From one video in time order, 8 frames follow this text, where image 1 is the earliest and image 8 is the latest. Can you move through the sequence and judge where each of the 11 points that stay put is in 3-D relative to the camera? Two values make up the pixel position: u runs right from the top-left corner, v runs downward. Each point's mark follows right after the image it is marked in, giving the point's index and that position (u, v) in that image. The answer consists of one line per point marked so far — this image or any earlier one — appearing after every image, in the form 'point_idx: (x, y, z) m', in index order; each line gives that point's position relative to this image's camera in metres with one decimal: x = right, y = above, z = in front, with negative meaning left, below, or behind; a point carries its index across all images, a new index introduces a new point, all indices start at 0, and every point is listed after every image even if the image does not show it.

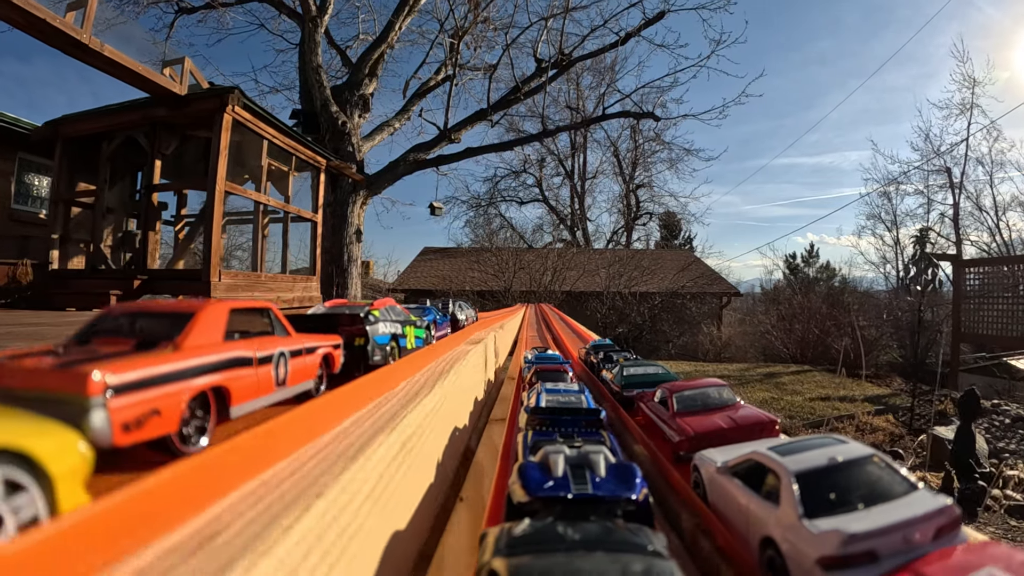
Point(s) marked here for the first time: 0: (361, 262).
0: (-3.3, +0.6, +15.2) m
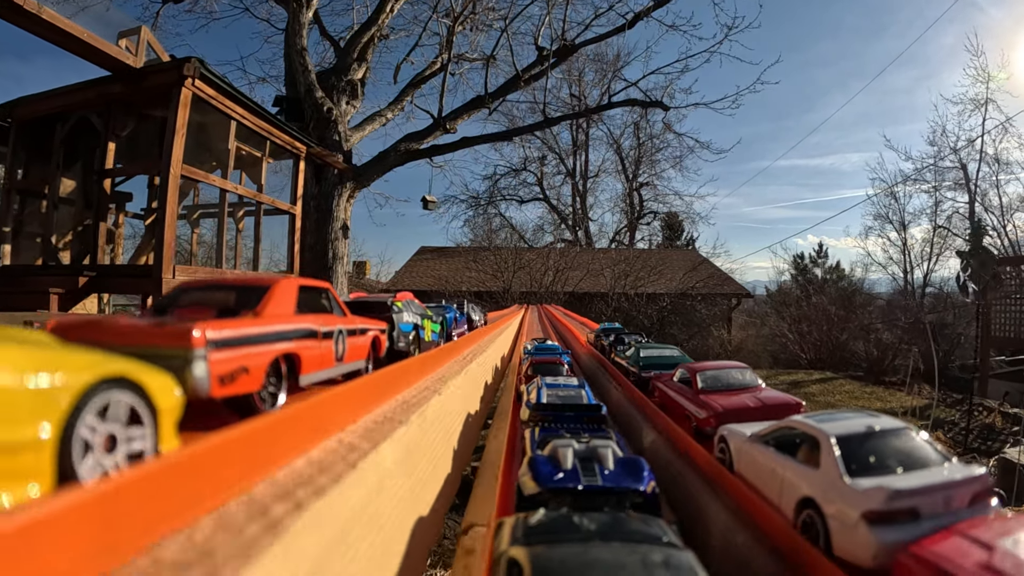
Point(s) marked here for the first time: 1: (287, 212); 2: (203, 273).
0: (-3.3, +0.6, +14.0) m
1: (-3.7, +1.3, +11.4) m
2: (-4.0, +0.2, +9.0) m
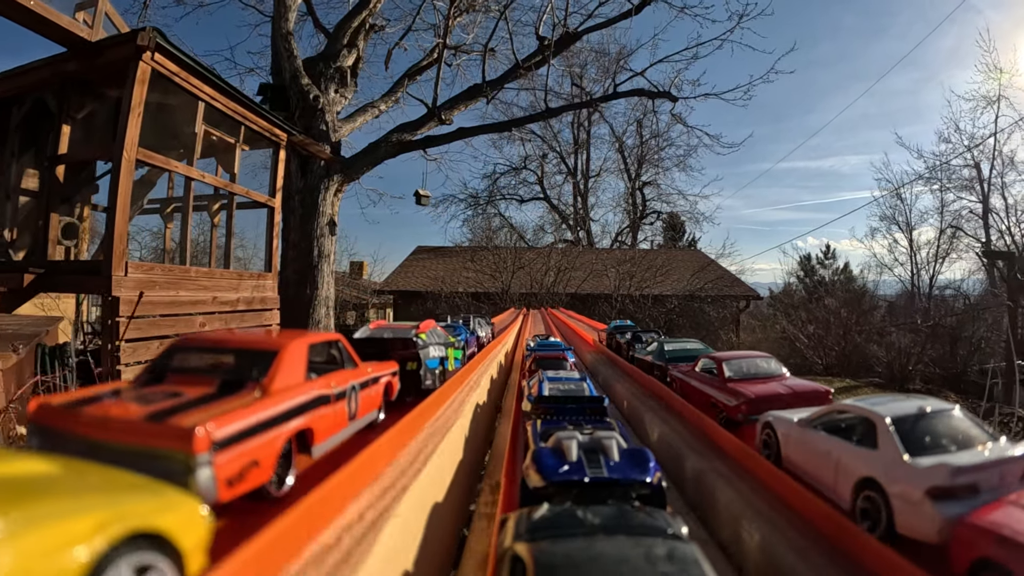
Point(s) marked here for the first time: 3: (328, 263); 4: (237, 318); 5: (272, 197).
0: (-3.3, +0.6, +13.1) m
1: (-3.8, +1.3, +10.5) m
2: (-4.0, +0.2, +8.1) m
3: (-3.4, +0.5, +12.9) m
4: (-3.8, -0.4, +9.5) m
5: (-3.6, +1.4, +10.6) m
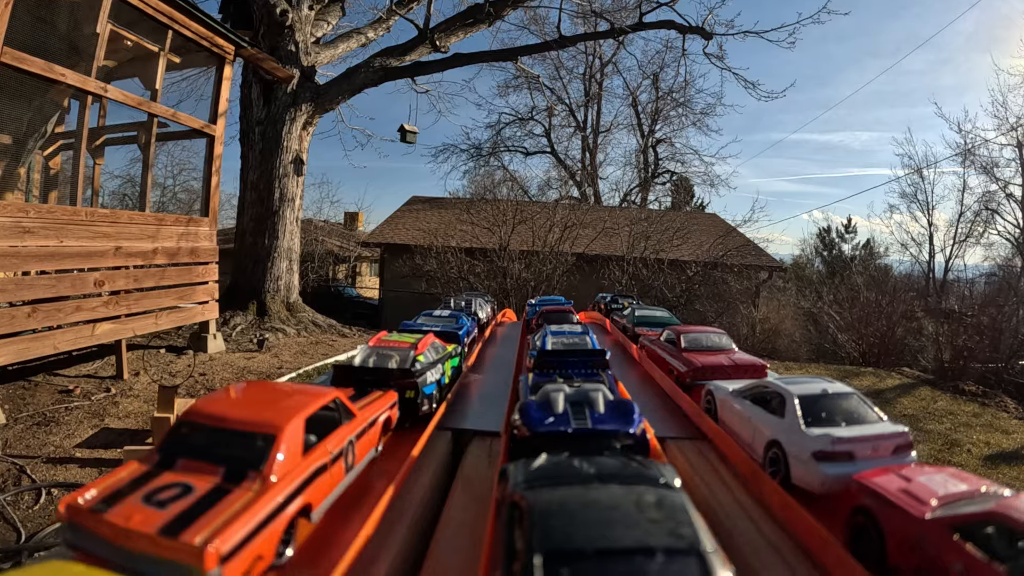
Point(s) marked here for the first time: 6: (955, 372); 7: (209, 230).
0: (-3.3, +1.4, +11.1) m
1: (-3.8, +1.9, +8.4) m
2: (-4.1, +0.7, +6.1) m
3: (-3.4, +1.3, +10.9) m
4: (-3.9, +0.2, +7.5) m
5: (-3.6, +2.0, +8.5) m
6: (+8.9, -1.8, +13.9) m
7: (-3.8, +0.8, +8.7) m
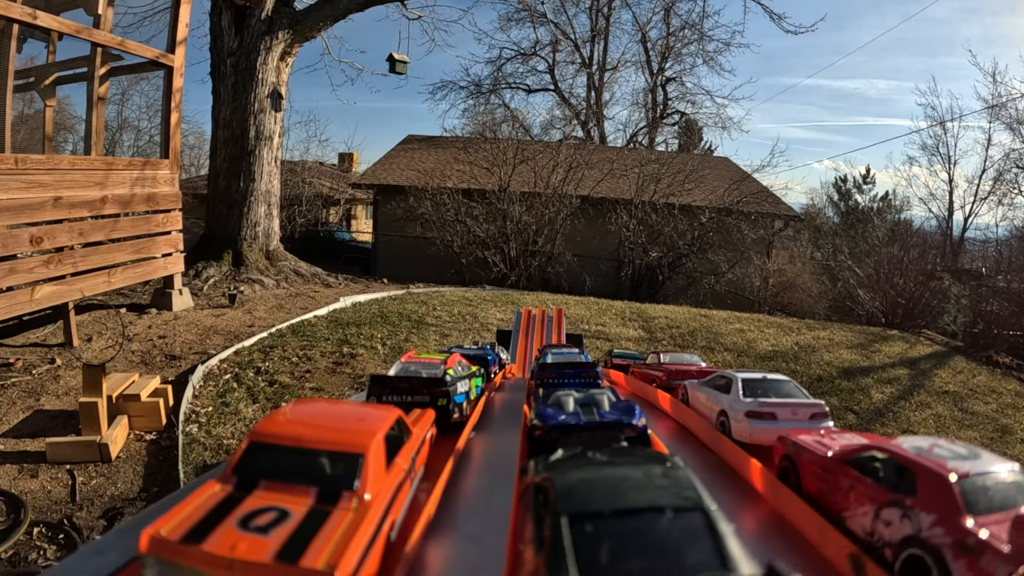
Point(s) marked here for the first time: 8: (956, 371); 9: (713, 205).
0: (-3.3, +2.1, +10.1) m
1: (-3.8, +2.4, +7.4) m
2: (-4.1, +1.0, +5.2) m
3: (-3.4, +2.0, +9.9) m
4: (-3.9, +0.6, +6.6) m
5: (-3.6, +2.5, +7.5) m
6: (+8.9, -1.0, +13.1) m
7: (-3.8, +1.3, +7.7) m
8: (+5.3, -1.1, +8.4) m
9: (+4.8, +1.9, +16.6) m
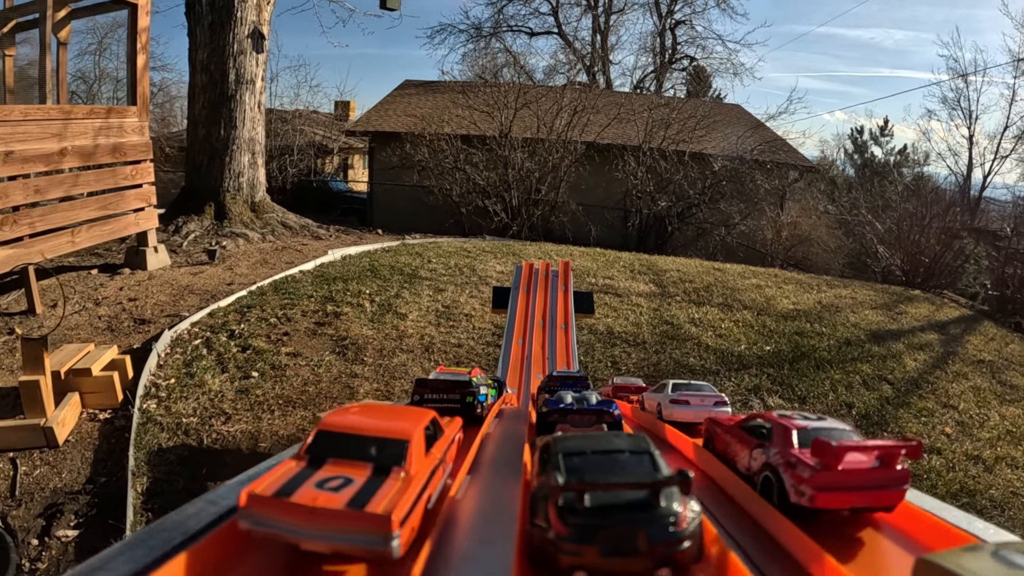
0: (-3.3, +2.7, +9.3) m
1: (-3.8, +2.8, +6.7) m
2: (-4.1, +1.2, +4.6) m
3: (-3.4, +2.6, +9.2) m
4: (-3.9, +1.0, +6.0) m
5: (-3.6, +2.9, +6.7) m
6: (+8.9, -0.1, +12.5) m
7: (-3.8, +1.7, +7.1) m
8: (+5.3, -0.5, +7.8) m
9: (+4.9, +3.0, +15.8) m
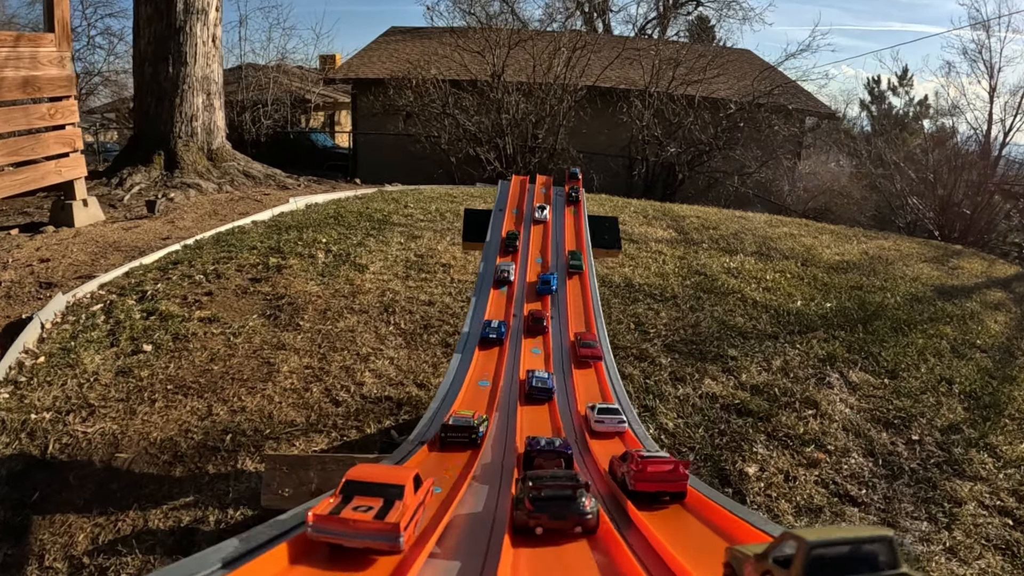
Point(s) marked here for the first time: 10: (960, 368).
0: (-3.4, +3.1, +8.1) m
1: (-3.9, +3.1, +5.5) m
2: (-4.2, +1.4, +3.5) m
3: (-3.5, +3.0, +8.0) m
4: (-4.0, +1.2, +4.9) m
5: (-3.8, +3.2, +5.5) m
6: (+8.9, +0.8, +11.4) m
7: (-3.9, +2.0, +5.9) m
8: (+5.3, 0.0, +6.8) m
9: (+4.8, +4.0, +14.6) m
10: (+2.5, -0.4, +4.0) m
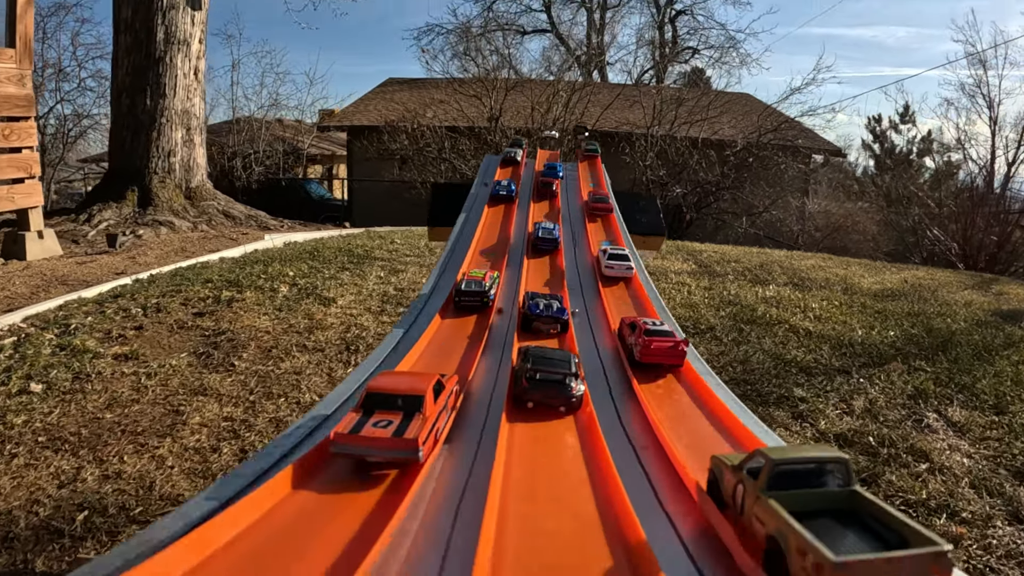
0: (-3.5, +2.6, +7.7) m
1: (-3.9, +2.7, +5.1) m
2: (-4.2, +1.2, +2.9) m
3: (-3.6, +2.5, +7.6) m
4: (-4.0, +0.9, +4.4) m
5: (-3.8, +2.8, +5.1) m
6: (+8.9, +0.2, +10.8) m
7: (-3.9, +1.6, +5.4) m
8: (+5.3, -0.3, +6.1) m
9: (+4.8, +3.1, +14.2) m
10: (+2.5, -0.6, +3.3) m
